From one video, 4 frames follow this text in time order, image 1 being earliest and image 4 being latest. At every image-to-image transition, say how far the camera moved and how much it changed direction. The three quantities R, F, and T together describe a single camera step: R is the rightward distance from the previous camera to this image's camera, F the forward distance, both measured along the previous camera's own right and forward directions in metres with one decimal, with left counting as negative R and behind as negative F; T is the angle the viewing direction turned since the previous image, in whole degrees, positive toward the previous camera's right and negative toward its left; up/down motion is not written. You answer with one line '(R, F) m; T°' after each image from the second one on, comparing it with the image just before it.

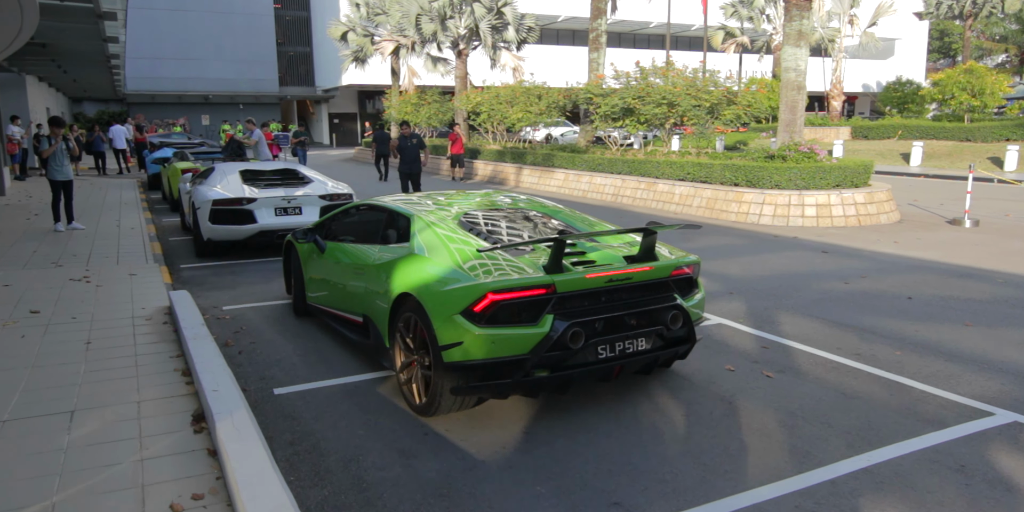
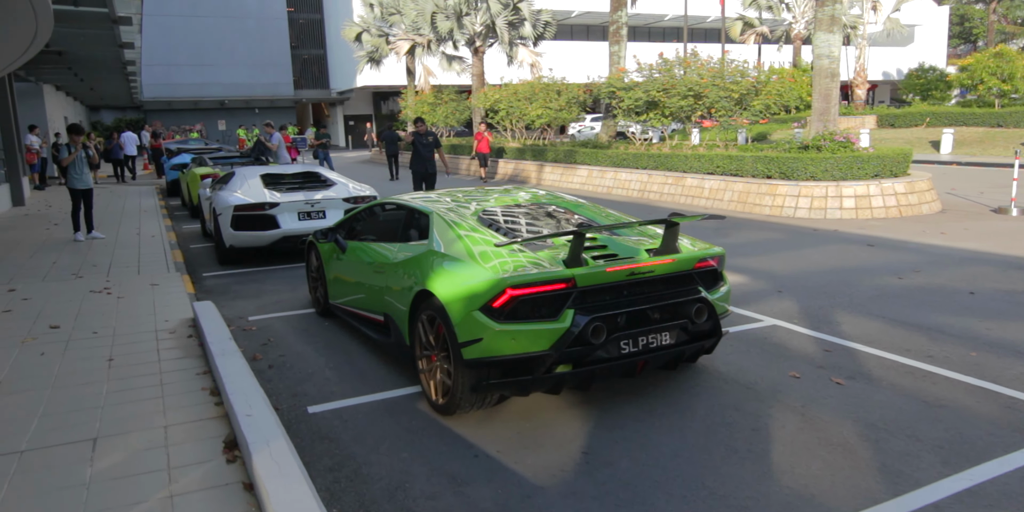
(-0.2, +0.4) m; -1°
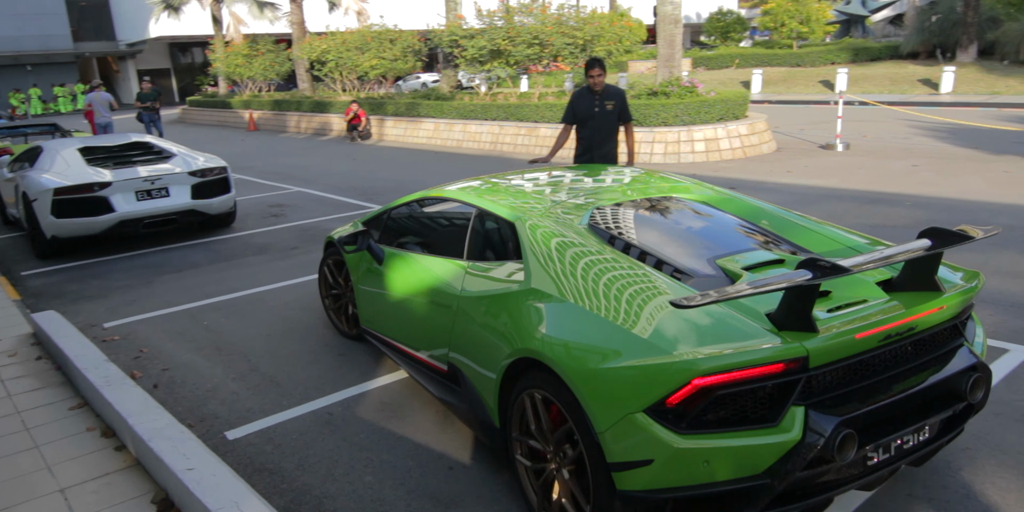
(-0.7, +0.6) m; +13°
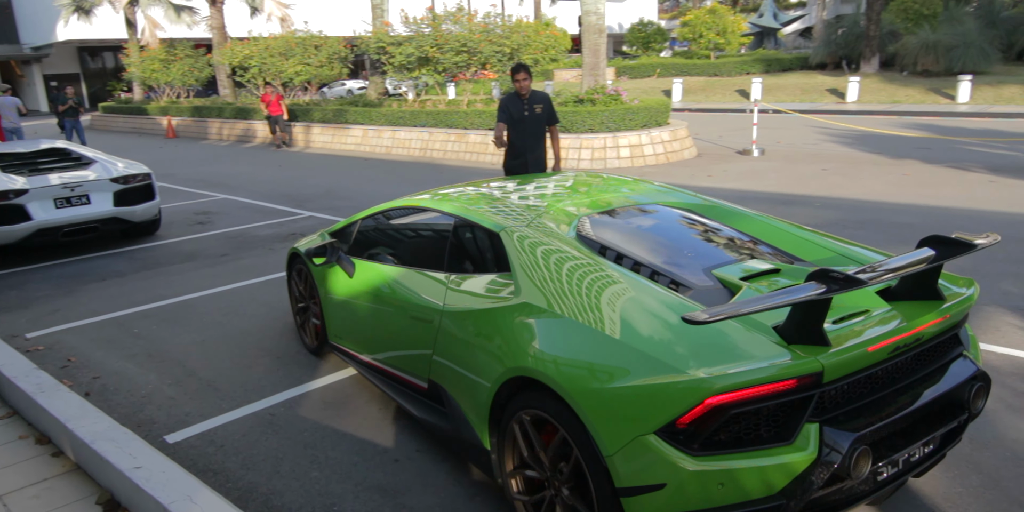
(-0.1, -0.2) m; +5°
